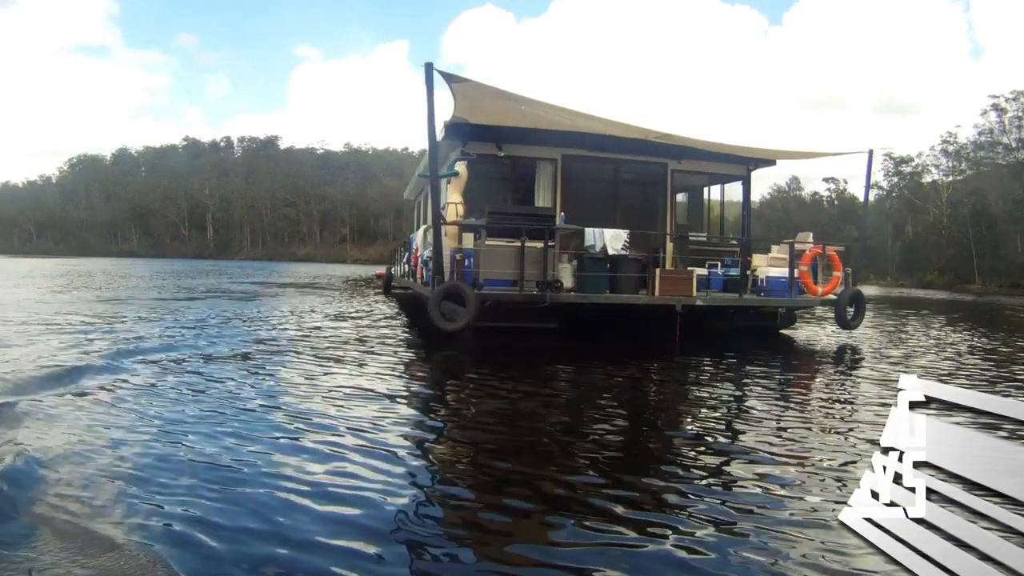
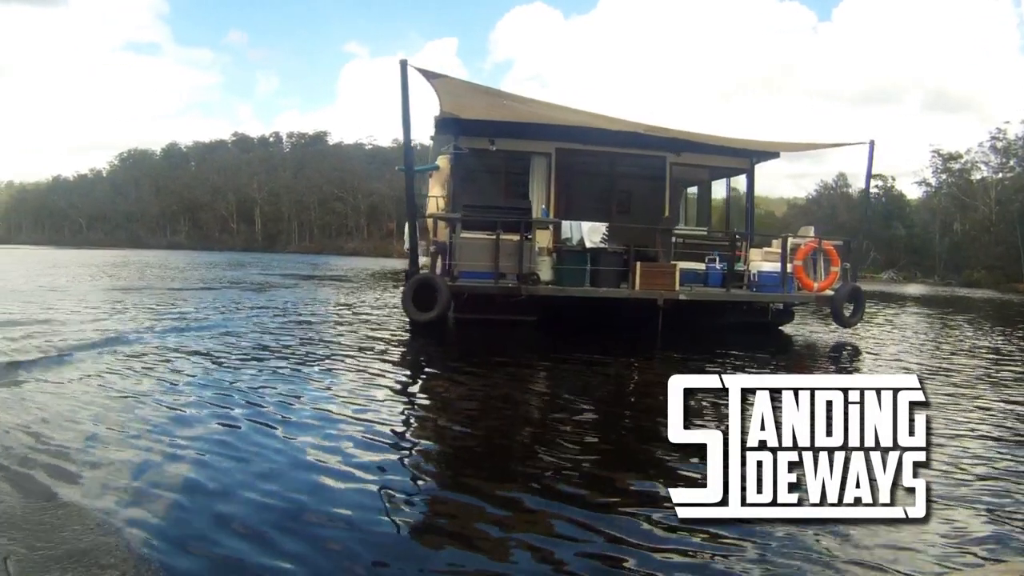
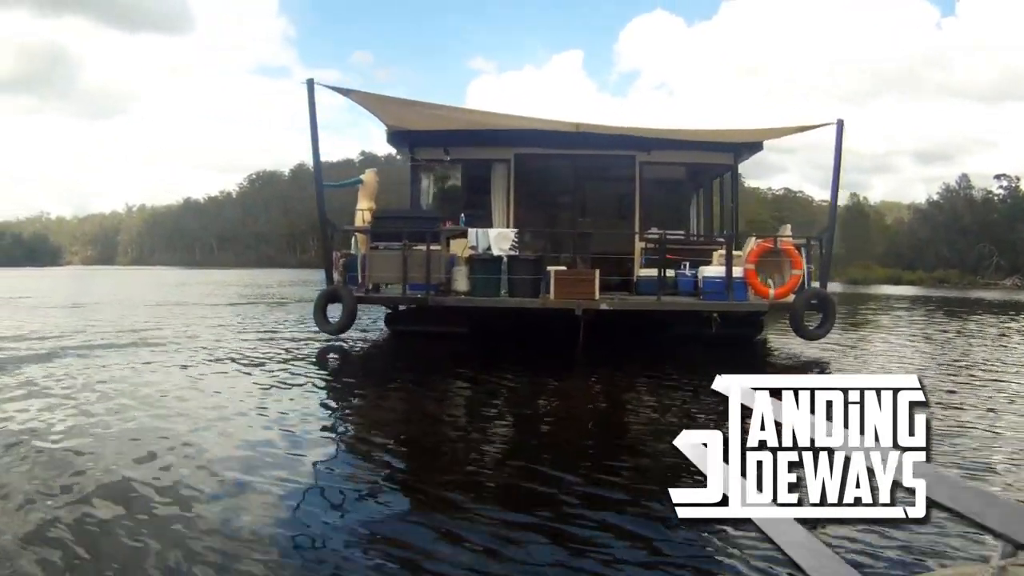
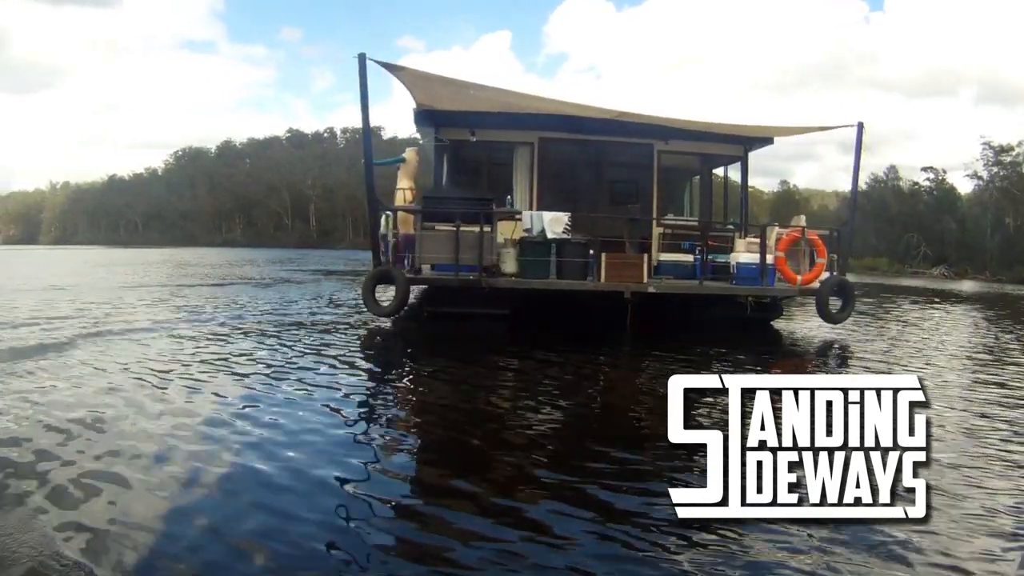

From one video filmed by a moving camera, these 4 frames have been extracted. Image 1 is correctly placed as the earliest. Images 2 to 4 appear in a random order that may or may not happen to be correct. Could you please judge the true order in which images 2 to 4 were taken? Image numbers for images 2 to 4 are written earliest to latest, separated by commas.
2, 4, 3
